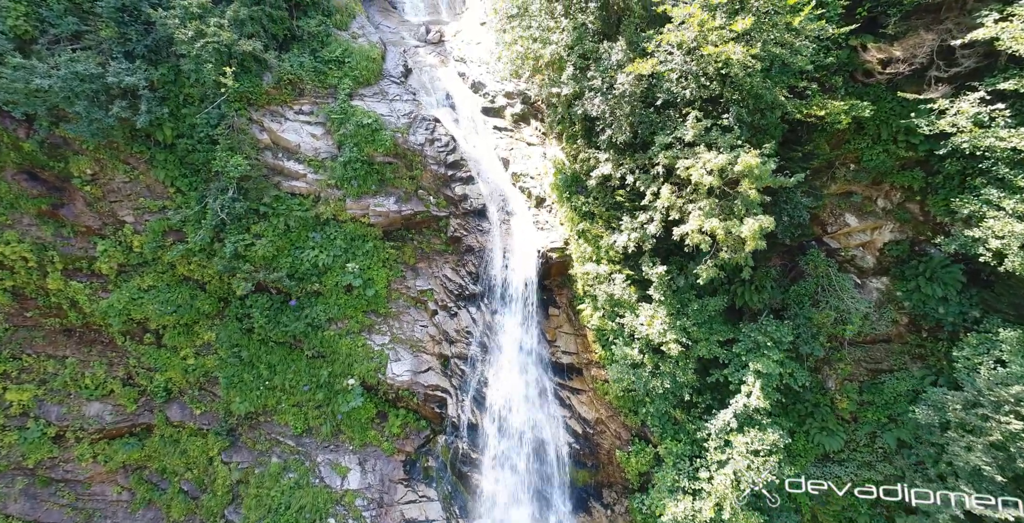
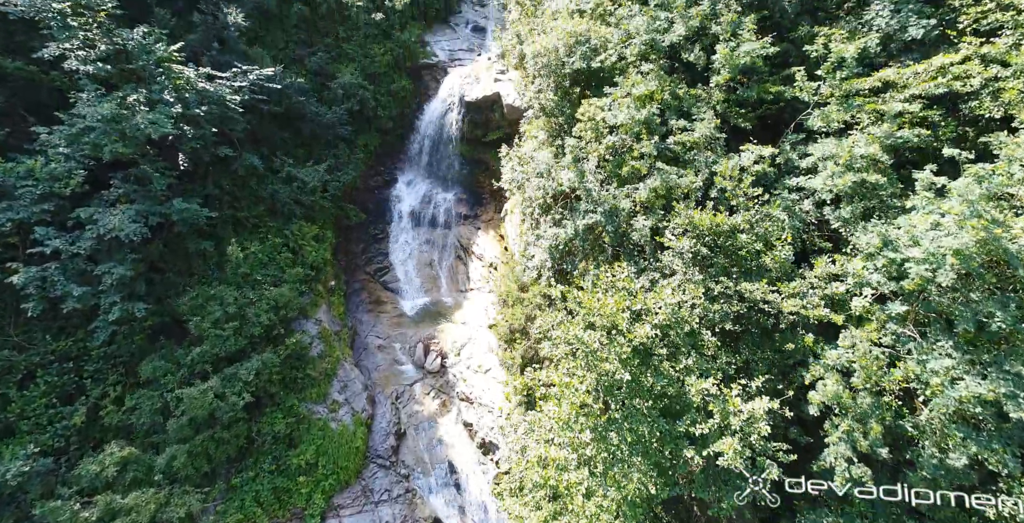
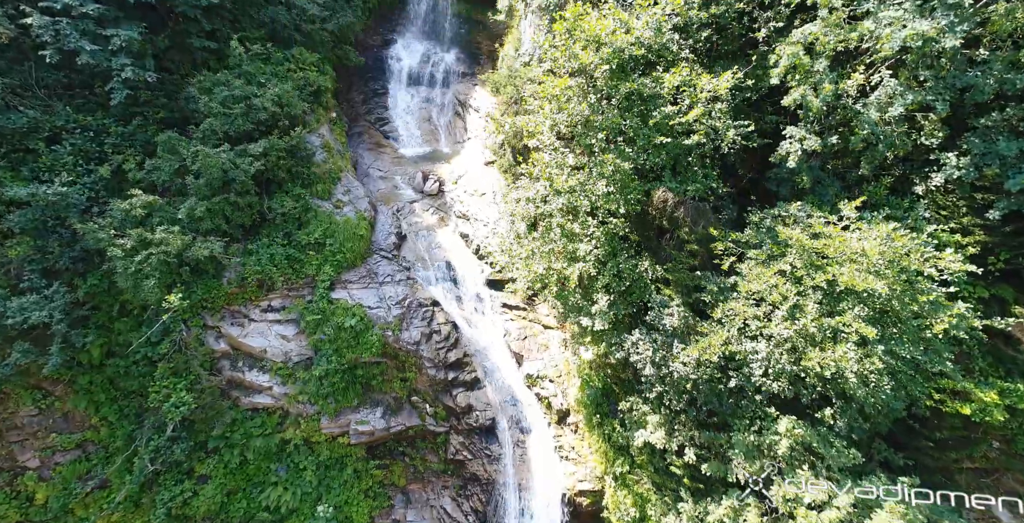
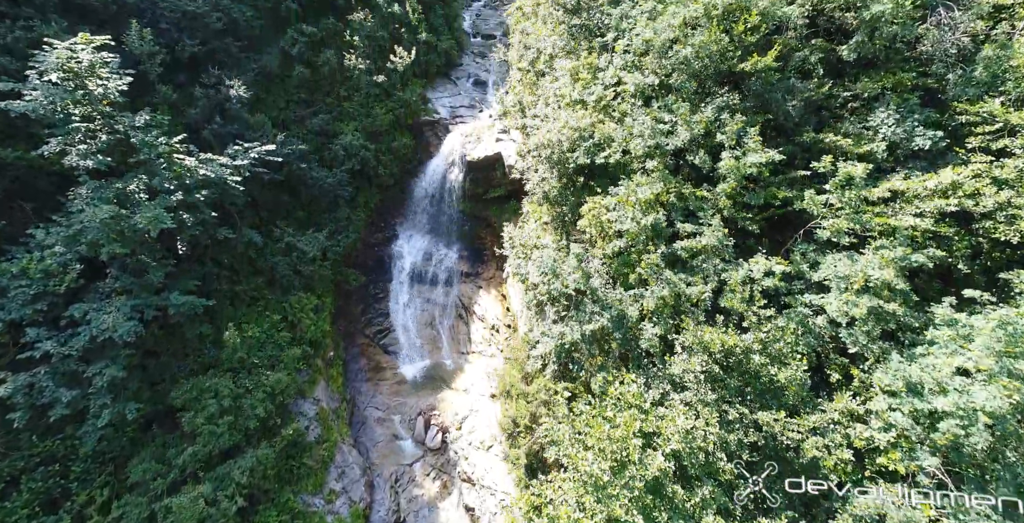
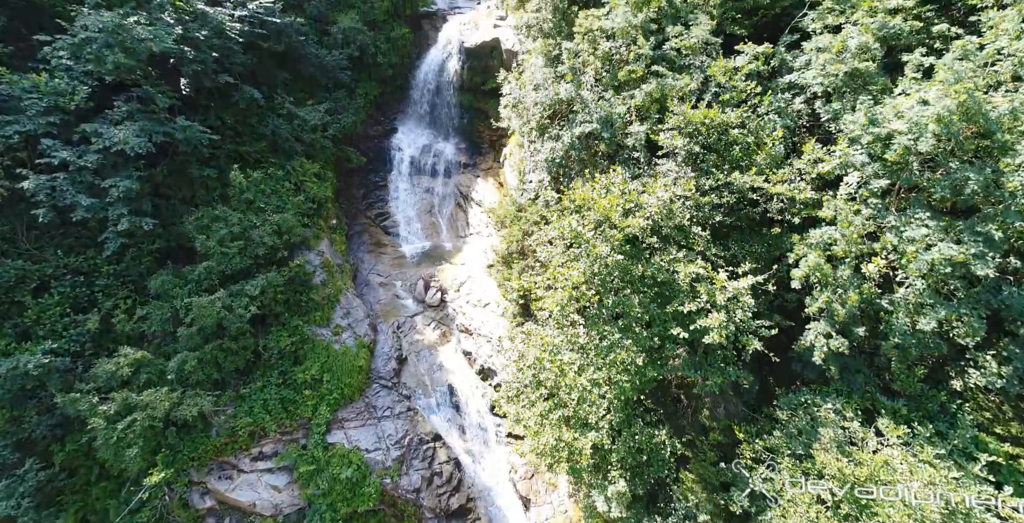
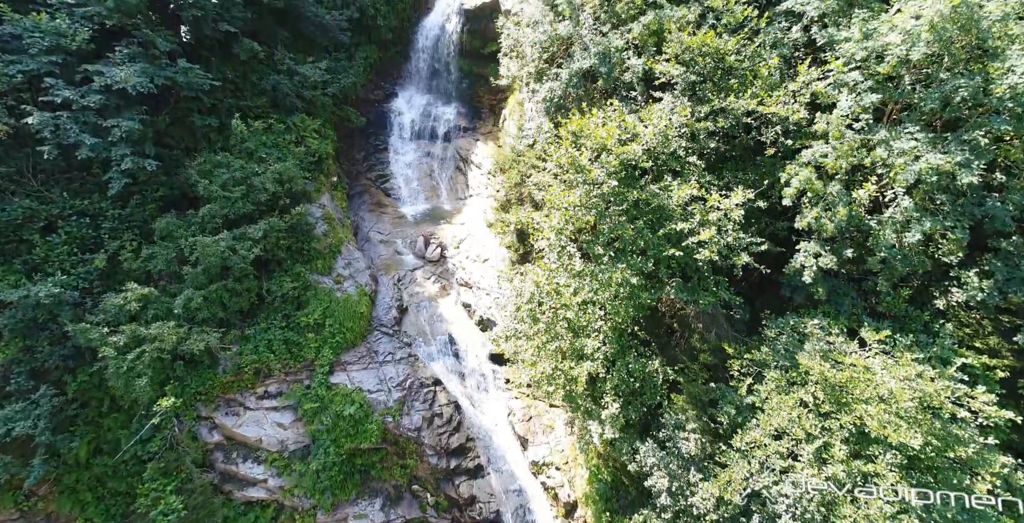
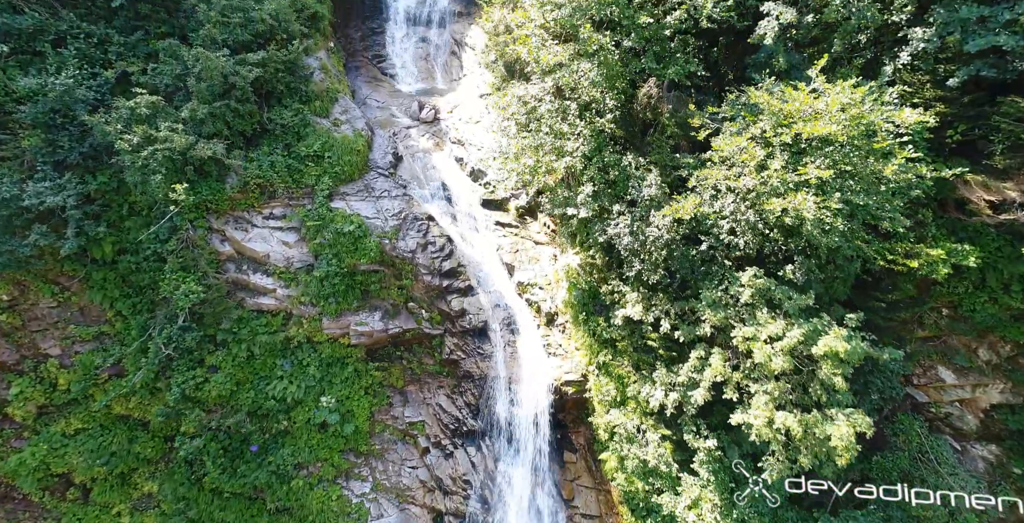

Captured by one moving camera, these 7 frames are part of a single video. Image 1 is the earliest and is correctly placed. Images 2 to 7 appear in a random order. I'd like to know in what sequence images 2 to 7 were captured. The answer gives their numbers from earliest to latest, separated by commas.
7, 3, 6, 5, 2, 4
